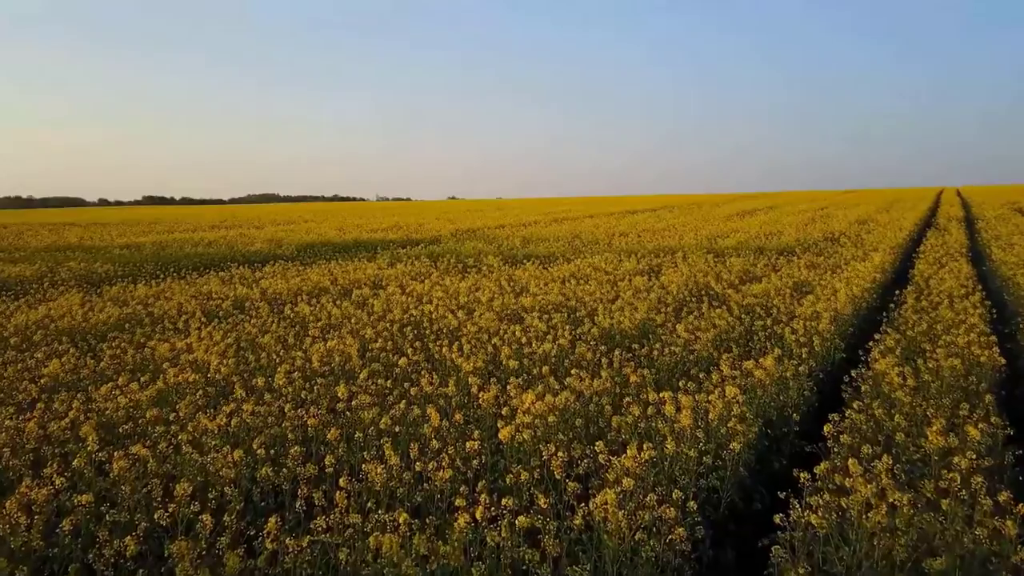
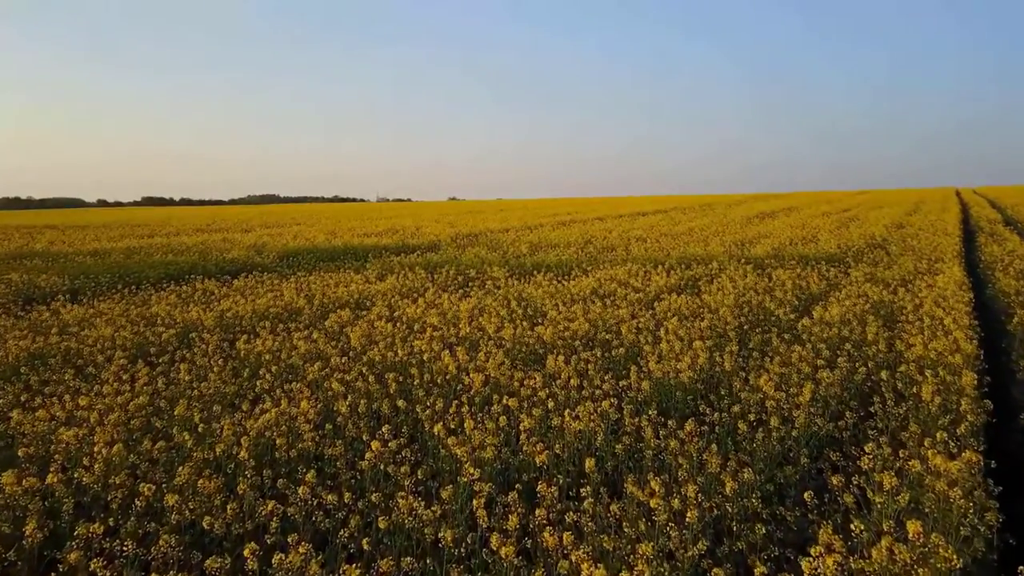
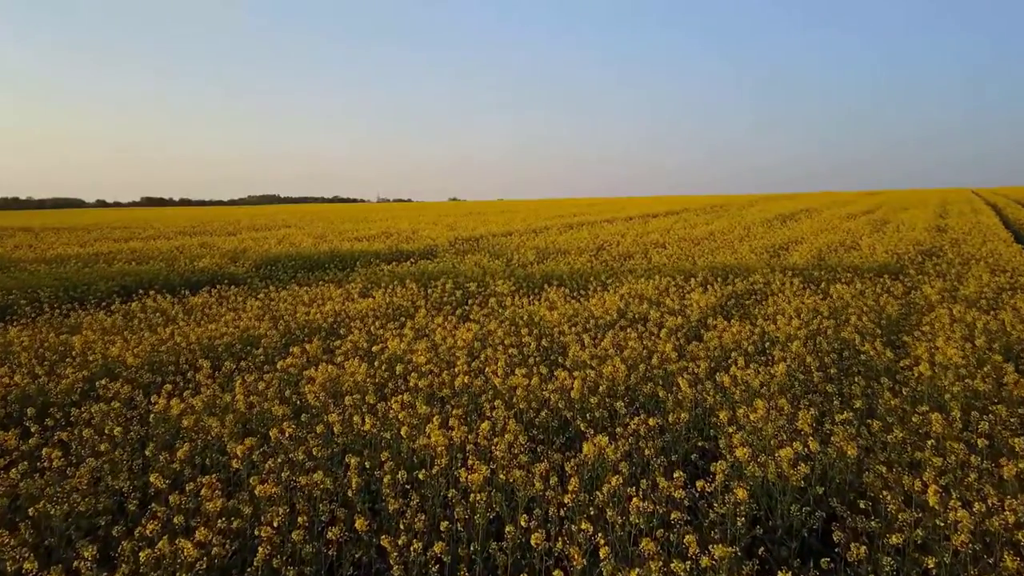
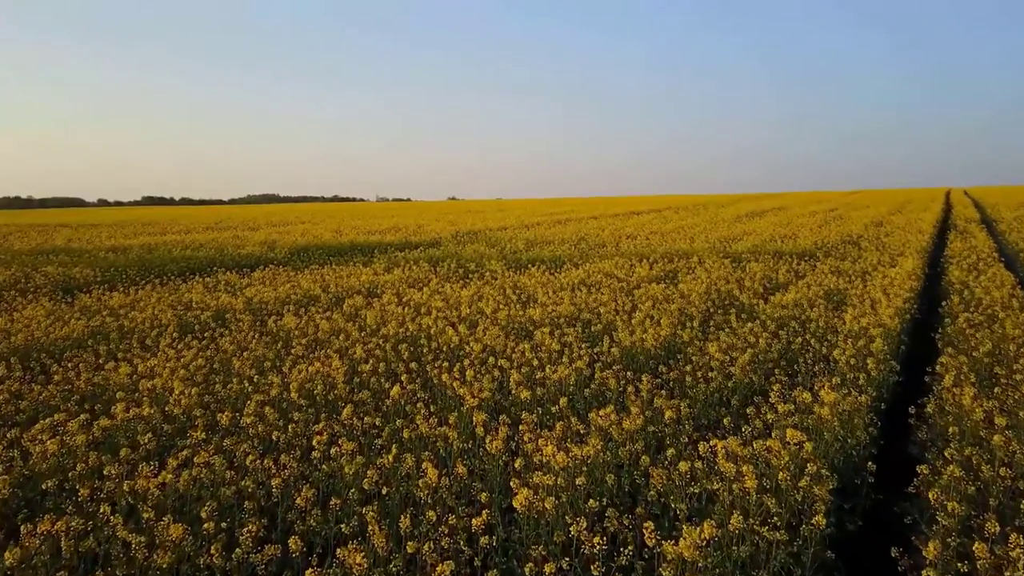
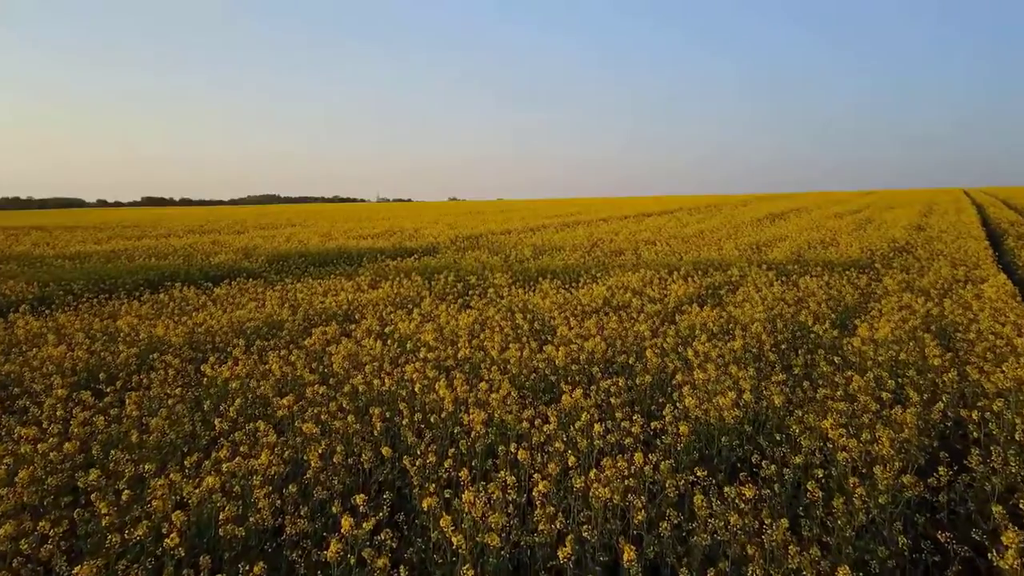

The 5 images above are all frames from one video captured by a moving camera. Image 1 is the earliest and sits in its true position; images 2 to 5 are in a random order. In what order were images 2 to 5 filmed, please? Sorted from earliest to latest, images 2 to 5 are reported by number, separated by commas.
4, 2, 5, 3
